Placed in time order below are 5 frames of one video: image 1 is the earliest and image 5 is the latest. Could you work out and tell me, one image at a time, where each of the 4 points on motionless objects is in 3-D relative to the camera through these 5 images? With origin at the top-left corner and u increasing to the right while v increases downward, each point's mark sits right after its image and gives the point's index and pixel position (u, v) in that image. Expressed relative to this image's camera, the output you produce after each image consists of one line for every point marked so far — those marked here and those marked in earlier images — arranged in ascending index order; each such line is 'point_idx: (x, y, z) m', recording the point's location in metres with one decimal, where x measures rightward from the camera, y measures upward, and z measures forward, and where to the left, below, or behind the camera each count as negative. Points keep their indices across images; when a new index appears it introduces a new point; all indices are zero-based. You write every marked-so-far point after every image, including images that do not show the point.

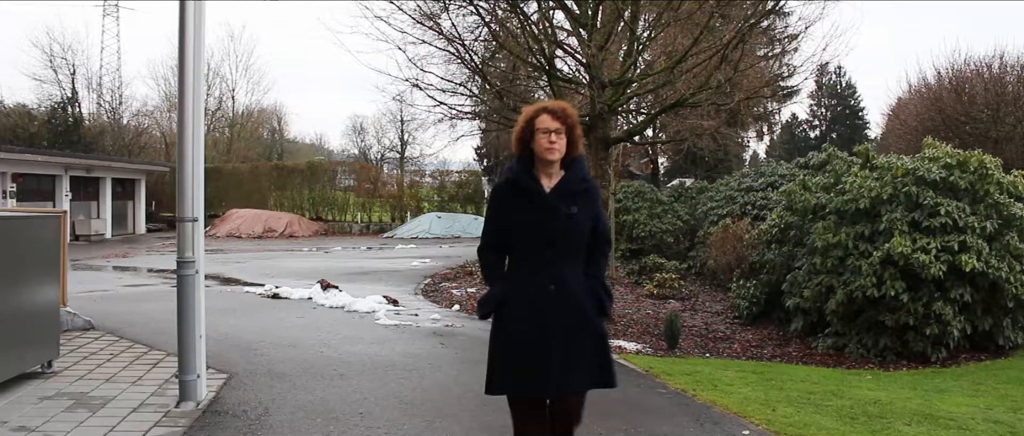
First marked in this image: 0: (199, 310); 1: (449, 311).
0: (-1.9, -0.5, +4.7) m
1: (-0.8, -1.1, +9.6) m
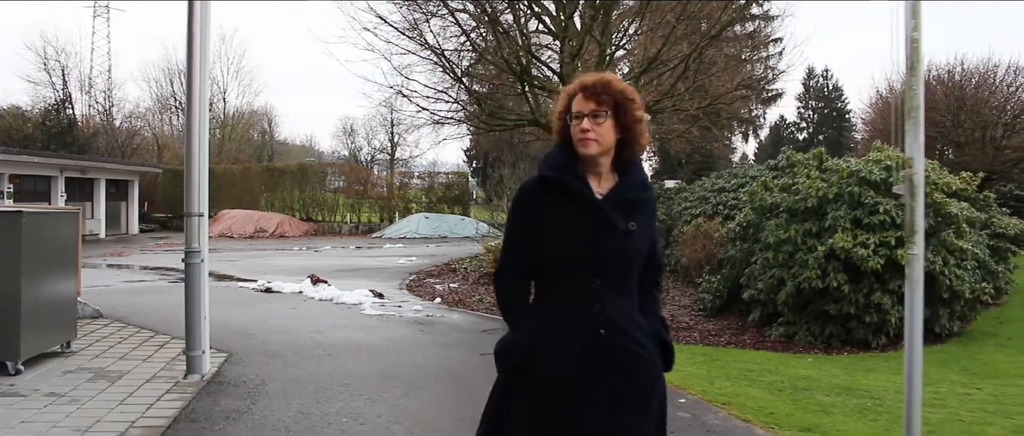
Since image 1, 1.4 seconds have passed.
0: (-2.1, -0.5, +5.4) m
1: (-1.1, -1.1, +10.3) m
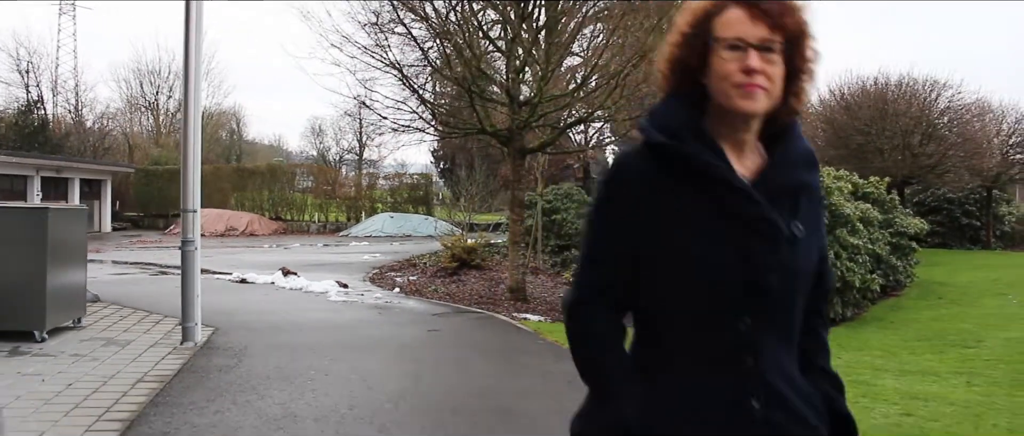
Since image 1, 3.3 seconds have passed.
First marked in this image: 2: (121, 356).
0: (-2.7, -0.5, +6.6) m
1: (-1.8, -1.1, +11.6) m
2: (-3.0, -1.0, +6.0) m
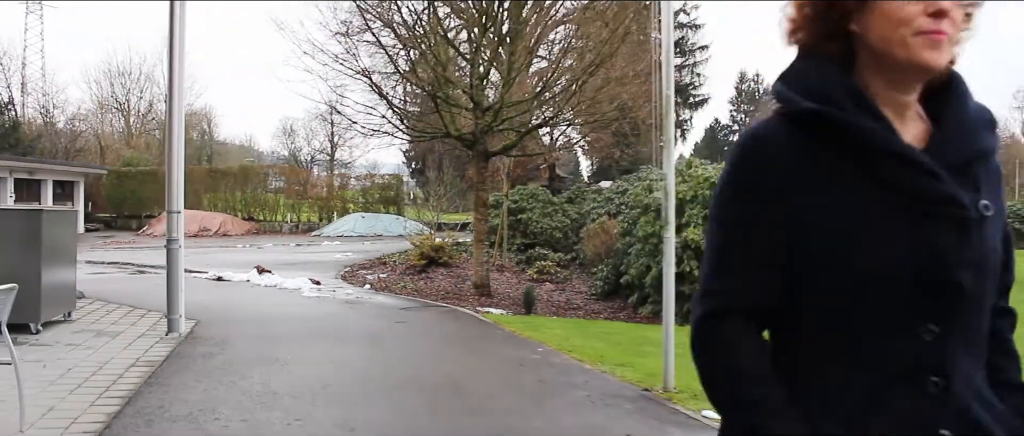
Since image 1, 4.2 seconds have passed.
0: (-3.0, -0.5, +7.1) m
1: (-2.3, -1.1, +12.2) m
2: (-3.3, -1.1, +6.5) m
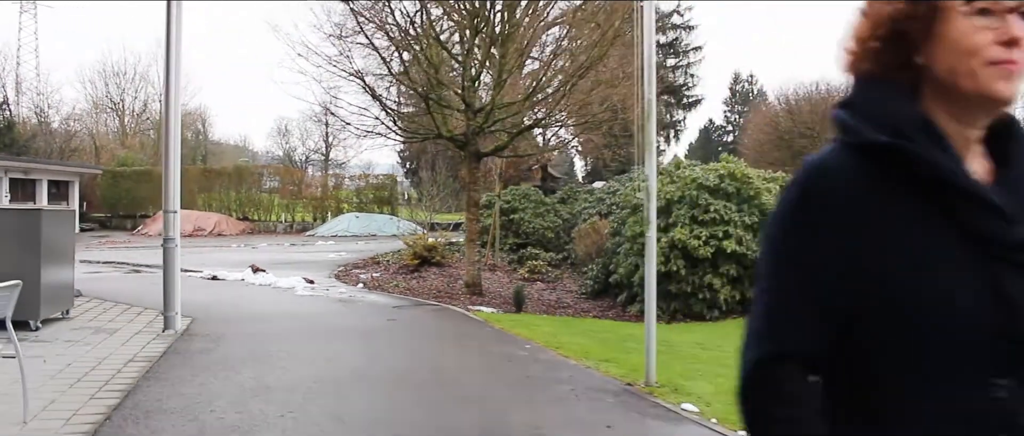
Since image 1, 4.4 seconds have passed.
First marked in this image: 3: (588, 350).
0: (-3.1, -0.5, +7.3) m
1: (-2.5, -1.1, +12.4) m
2: (-3.4, -1.1, +6.7) m
3: (+0.7, -1.3, +7.6) m
